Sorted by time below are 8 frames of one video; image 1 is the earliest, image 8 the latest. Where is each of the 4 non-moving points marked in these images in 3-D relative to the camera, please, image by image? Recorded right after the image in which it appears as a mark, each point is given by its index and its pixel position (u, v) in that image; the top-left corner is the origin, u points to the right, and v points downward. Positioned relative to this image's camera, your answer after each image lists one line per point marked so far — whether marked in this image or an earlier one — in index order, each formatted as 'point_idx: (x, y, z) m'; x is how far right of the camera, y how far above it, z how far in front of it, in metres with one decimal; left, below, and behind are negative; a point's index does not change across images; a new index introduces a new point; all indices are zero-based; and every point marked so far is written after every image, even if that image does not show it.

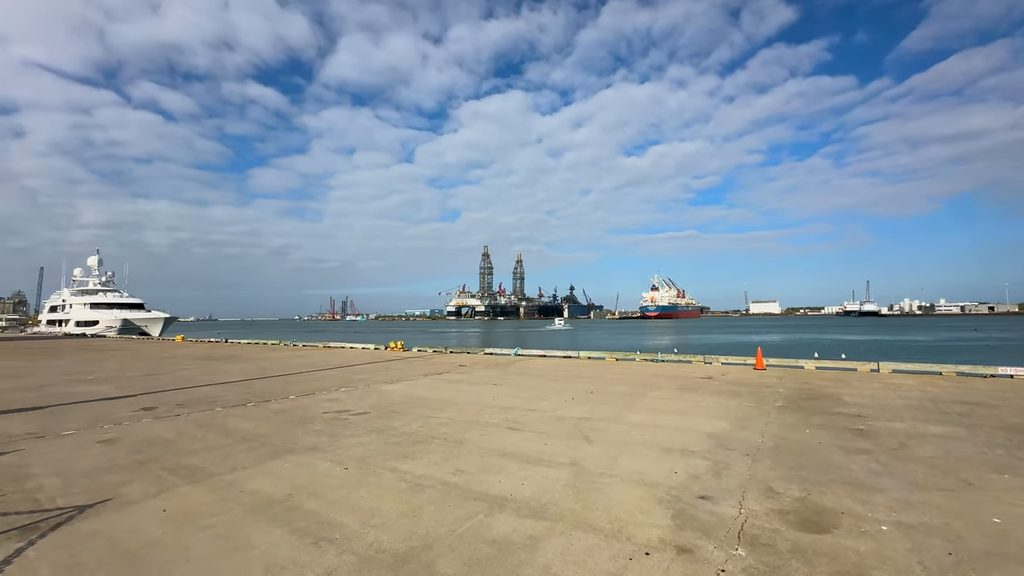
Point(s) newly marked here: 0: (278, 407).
0: (-5.2, -2.6, +10.0) m
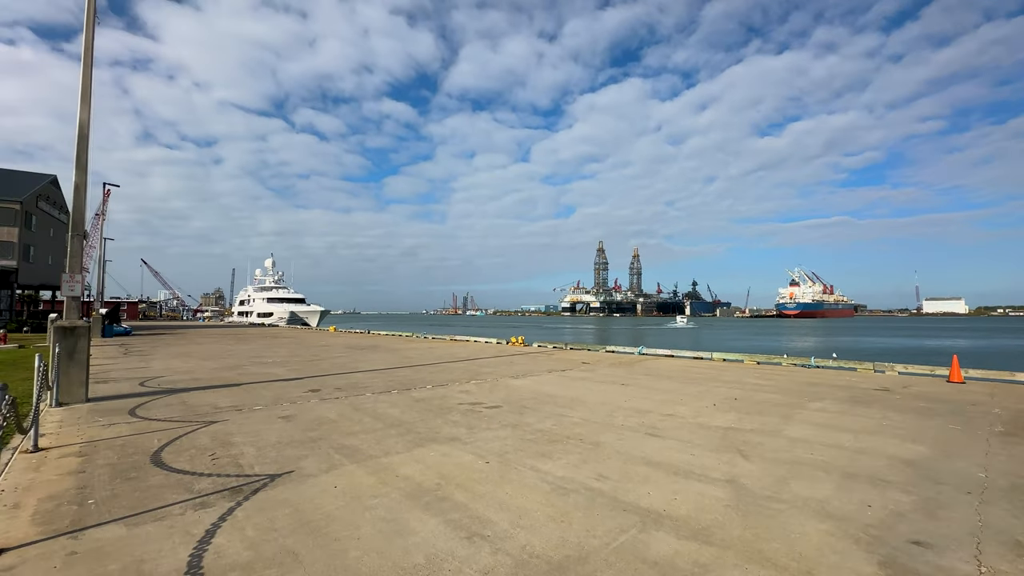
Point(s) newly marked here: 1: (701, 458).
0: (-2.2, -2.6, +10.7) m
1: (+2.6, -2.3, +6.1) m
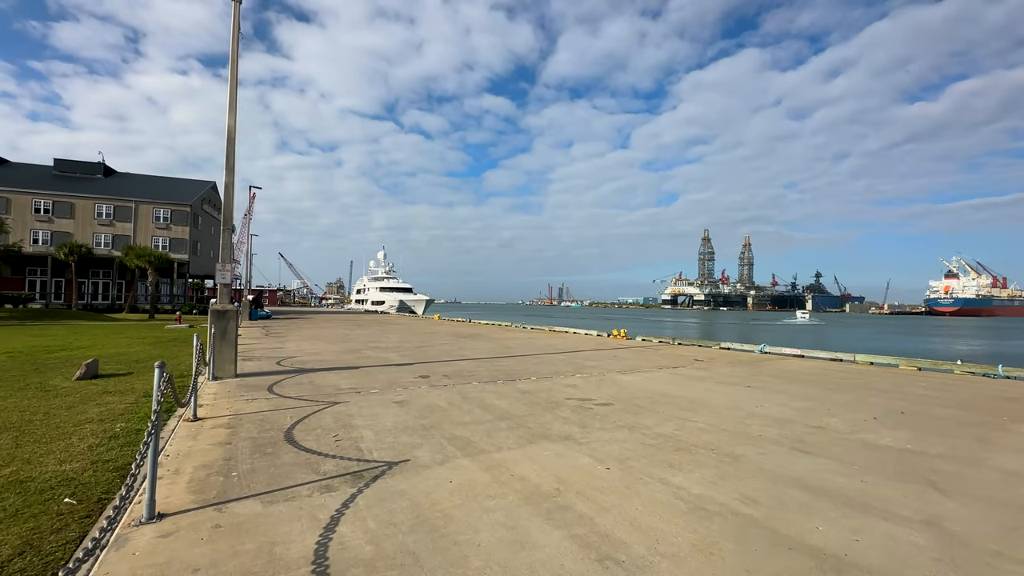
0: (+0.3, -2.3, +10.4) m
1: (+4.0, -2.2, +4.9) m
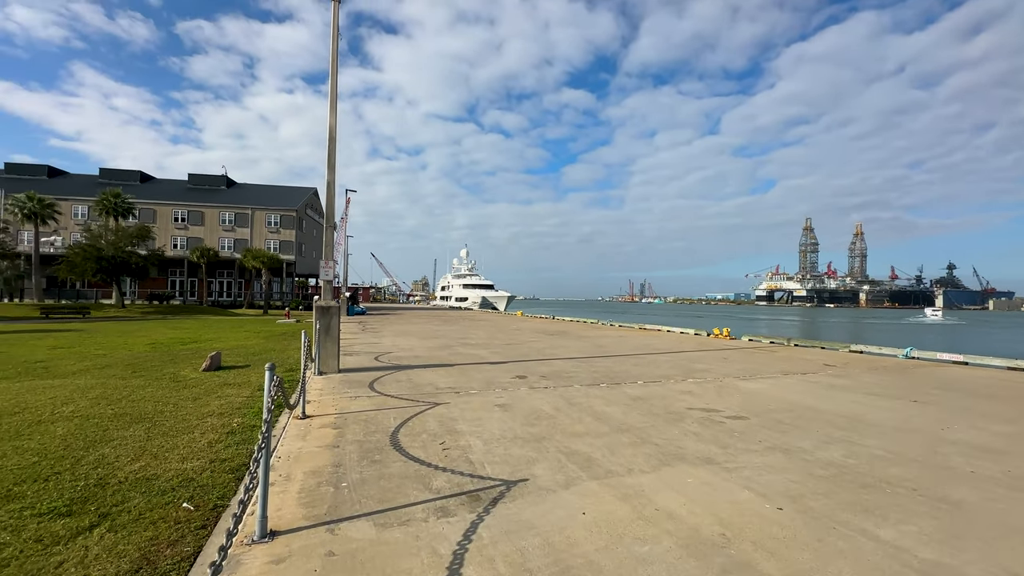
0: (+2.5, -2.2, +9.4) m
1: (+5.2, -2.1, +3.3) m
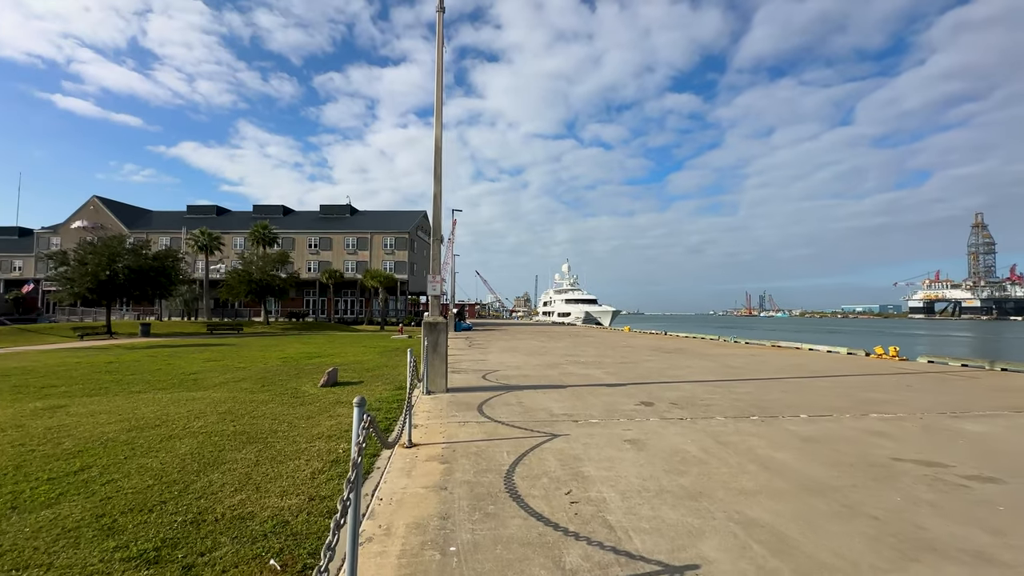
0: (+4.7, -2.3, +7.3) m
1: (+6.0, -2.0, +0.8) m
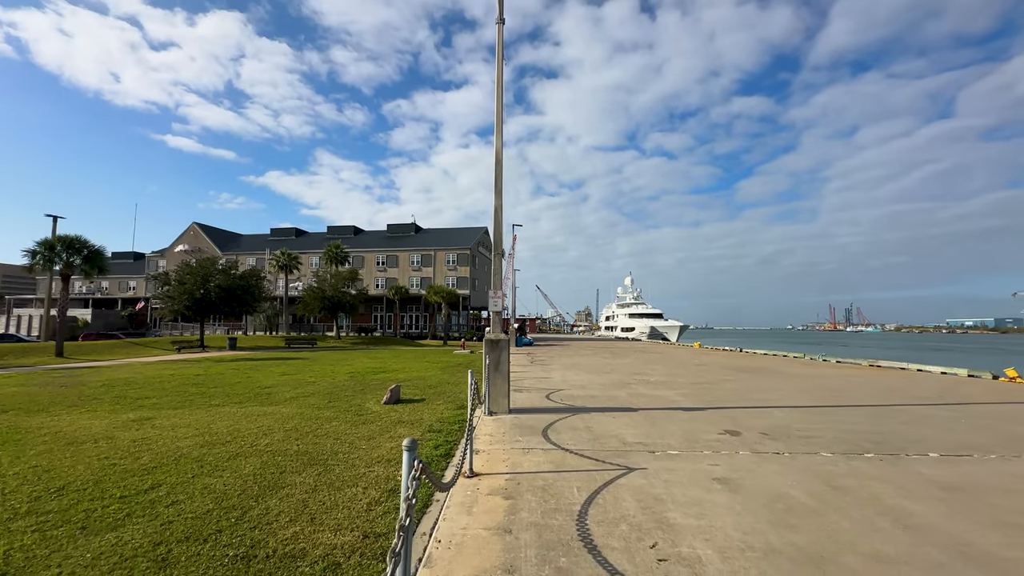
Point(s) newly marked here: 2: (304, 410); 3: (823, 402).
0: (+5.7, -2.5, +6.0) m
1: (+6.1, -1.9, -0.6) m
2: (-4.8, -2.8, +10.4) m
3: (+8.6, -3.1, +12.3) m
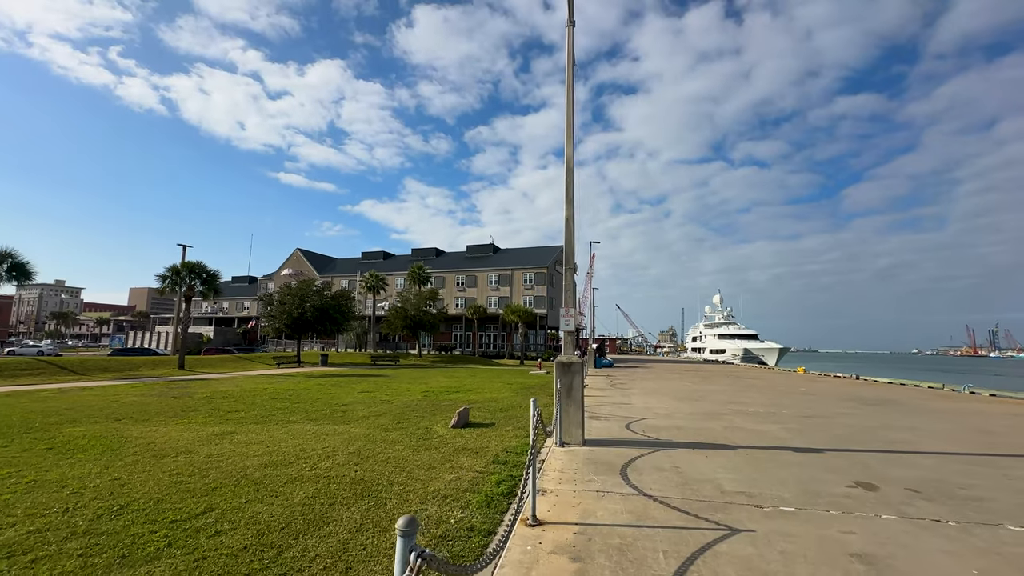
0: (+6.4, -2.7, +4.1) m
1: (+5.6, -1.8, -2.5) m
2: (-3.2, -3.2, +10.2) m
3: (+10.3, -3.5, +9.7) m
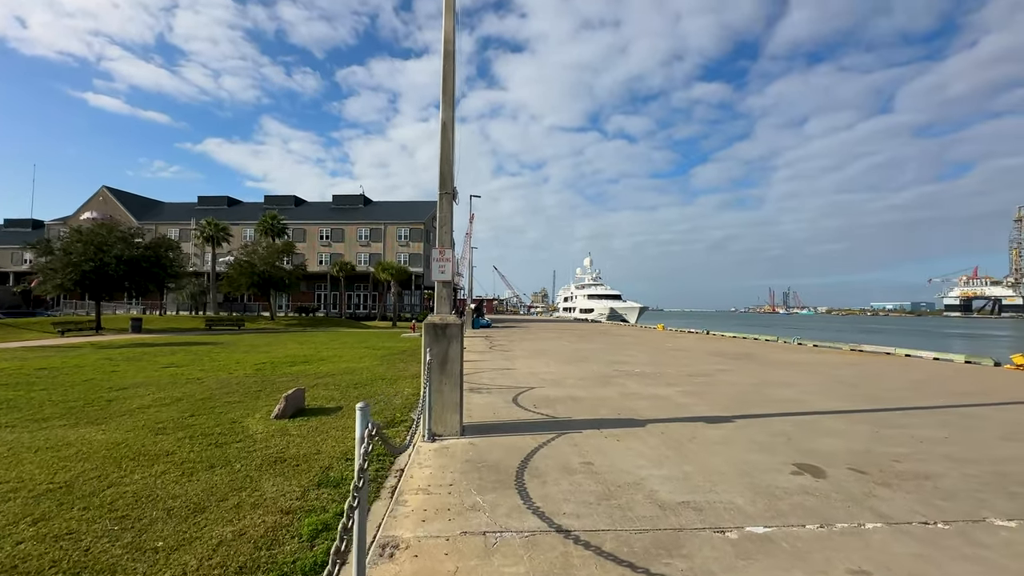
0: (+5.4, -2.1, +3.1) m
1: (+6.4, -1.8, -3.5) m
2: (-5.5, -2.1, +6.5) m
3: (+7.7, -2.5, +9.6) m
